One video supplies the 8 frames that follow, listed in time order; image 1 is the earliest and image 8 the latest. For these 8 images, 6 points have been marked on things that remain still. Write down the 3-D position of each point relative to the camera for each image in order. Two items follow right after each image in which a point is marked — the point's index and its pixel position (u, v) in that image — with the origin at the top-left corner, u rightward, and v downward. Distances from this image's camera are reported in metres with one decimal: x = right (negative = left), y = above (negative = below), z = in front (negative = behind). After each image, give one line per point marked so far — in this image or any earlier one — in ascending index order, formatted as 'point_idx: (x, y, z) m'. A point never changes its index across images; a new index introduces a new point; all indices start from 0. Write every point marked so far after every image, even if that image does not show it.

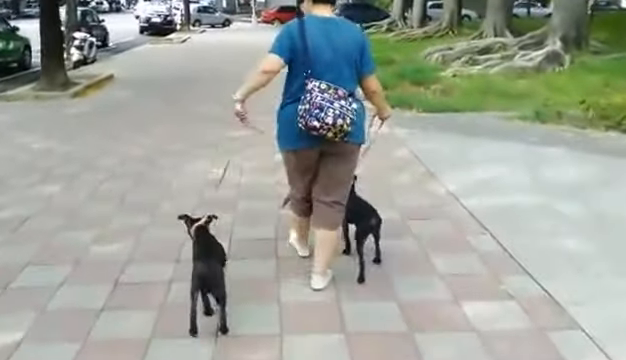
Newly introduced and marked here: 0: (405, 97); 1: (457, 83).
0: (+1.6, +1.5, +13.5) m
1: (+2.8, +2.0, +15.0) m
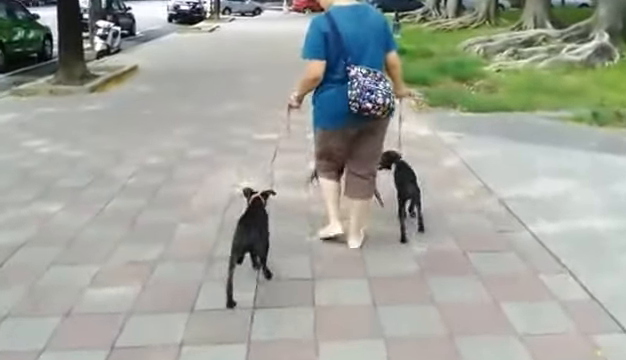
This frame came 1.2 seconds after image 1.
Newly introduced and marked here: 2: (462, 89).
0: (+2.2, +1.4, +12.5) m
1: (+3.4, +1.9, +13.9) m
2: (+2.6, +1.7, +13.4) m
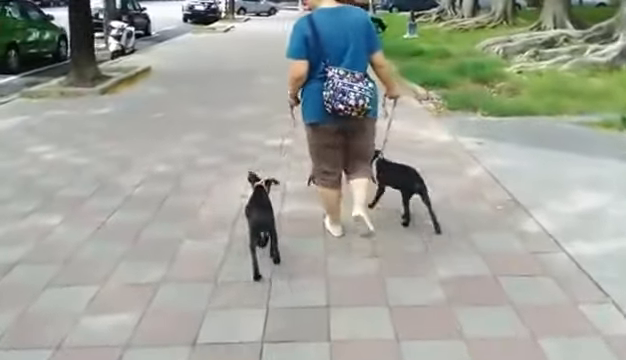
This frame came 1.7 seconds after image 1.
0: (+2.4, +1.3, +12.0) m
1: (+3.7, +1.8, +13.5) m
2: (+2.9, +1.6, +12.9) m
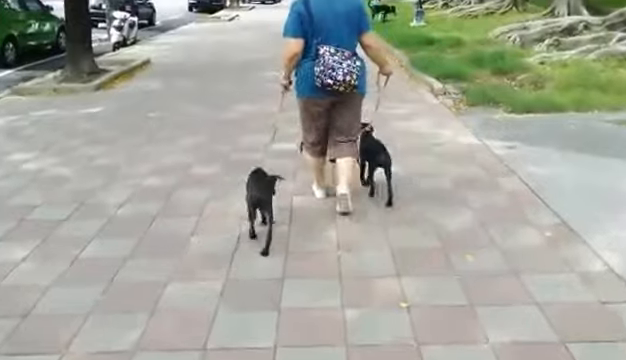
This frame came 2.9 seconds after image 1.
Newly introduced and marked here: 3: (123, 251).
0: (+2.5, +1.3, +11.0) m
1: (+3.8, +1.8, +12.5) m
2: (+3.0, +1.5, +11.9) m
3: (-1.2, -0.5, +4.9) m
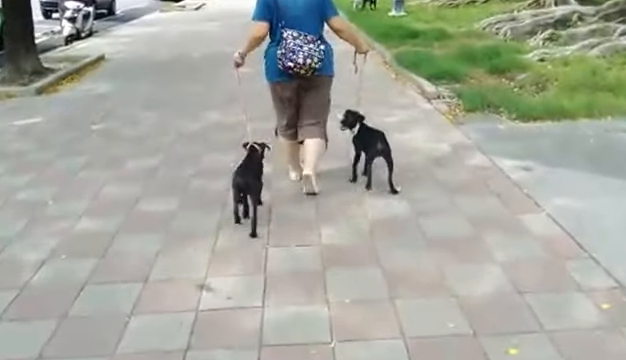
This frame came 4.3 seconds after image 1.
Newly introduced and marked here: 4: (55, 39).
0: (+2.2, +1.1, +9.8) m
1: (+3.5, +1.7, +11.2) m
2: (+2.6, +1.4, +10.7) m
3: (-1.3, -0.8, +3.5) m
4: (-6.2, +3.4, +18.2) m
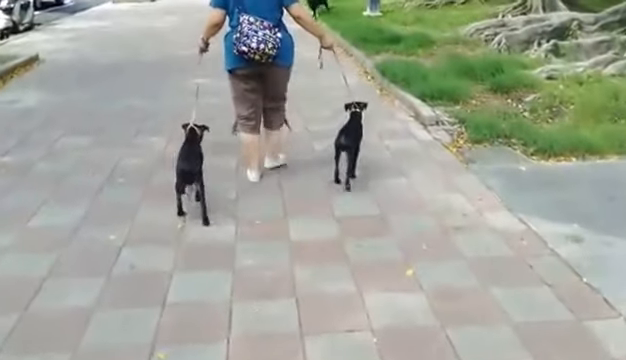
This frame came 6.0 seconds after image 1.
0: (+1.9, +0.7, +8.2) m
1: (+3.1, +1.2, +9.7) m
2: (+2.3, +0.9, +9.1) m
3: (-1.3, -1.2, +1.8) m
4: (-6.8, +3.2, +16.2) m
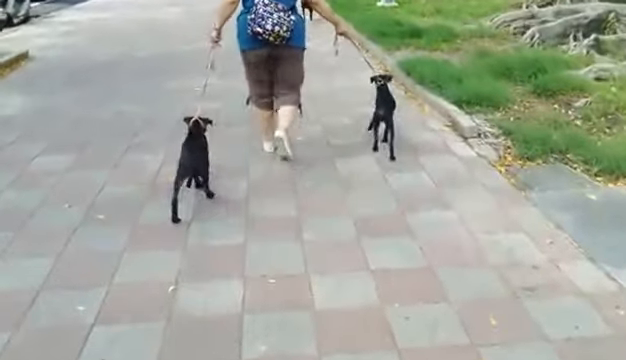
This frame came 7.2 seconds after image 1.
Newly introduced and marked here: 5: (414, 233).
0: (+2.1, +0.5, +7.0) m
1: (+3.3, +1.0, +8.5) m
2: (+2.5, +0.7, +7.9) m
3: (-1.2, -1.5, +0.6) m
4: (-6.5, +3.1, +15.0) m
5: (+0.6, -0.3, +4.8) m
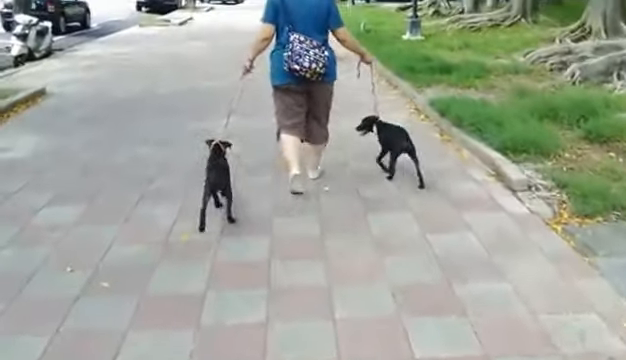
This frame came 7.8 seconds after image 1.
0: (+2.4, 0.0, +6.3) m
1: (+3.6, +0.5, +7.8) m
2: (+2.8, +0.2, +7.2) m
3: (-1.1, -1.7, 0.0) m
4: (-6.0, +2.3, +14.7) m
5: (+0.8, -0.7, +4.1) m
